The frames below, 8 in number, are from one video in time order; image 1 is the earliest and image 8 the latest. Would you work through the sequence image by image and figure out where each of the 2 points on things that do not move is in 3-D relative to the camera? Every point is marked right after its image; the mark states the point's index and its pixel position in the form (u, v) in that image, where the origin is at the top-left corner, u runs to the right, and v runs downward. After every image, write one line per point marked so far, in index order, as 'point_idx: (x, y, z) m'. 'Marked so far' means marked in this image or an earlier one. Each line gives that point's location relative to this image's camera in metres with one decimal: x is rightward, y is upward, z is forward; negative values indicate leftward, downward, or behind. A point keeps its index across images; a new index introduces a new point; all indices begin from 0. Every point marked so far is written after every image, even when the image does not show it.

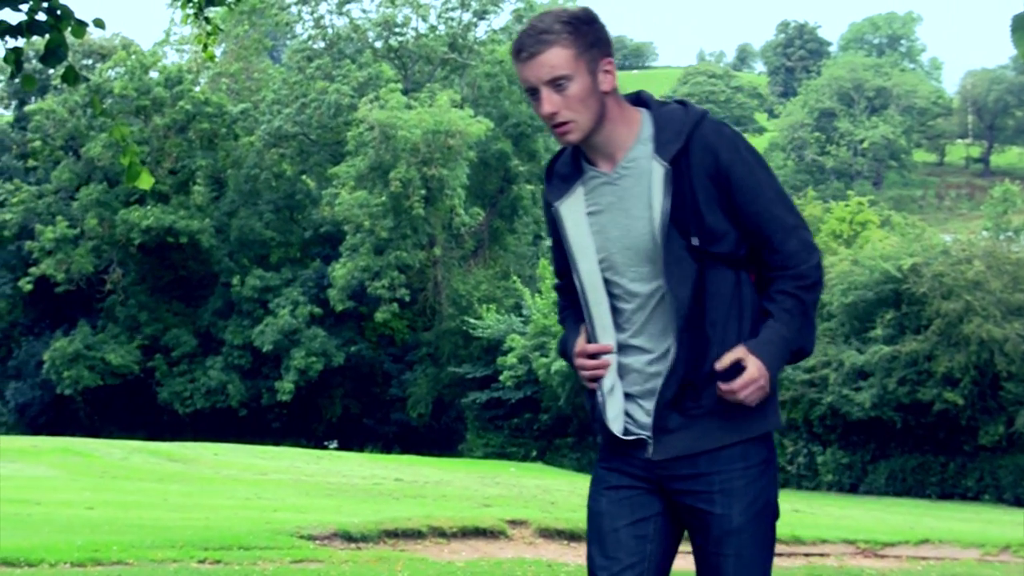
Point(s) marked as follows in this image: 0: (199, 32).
0: (-1.6, +1.4, +12.0) m
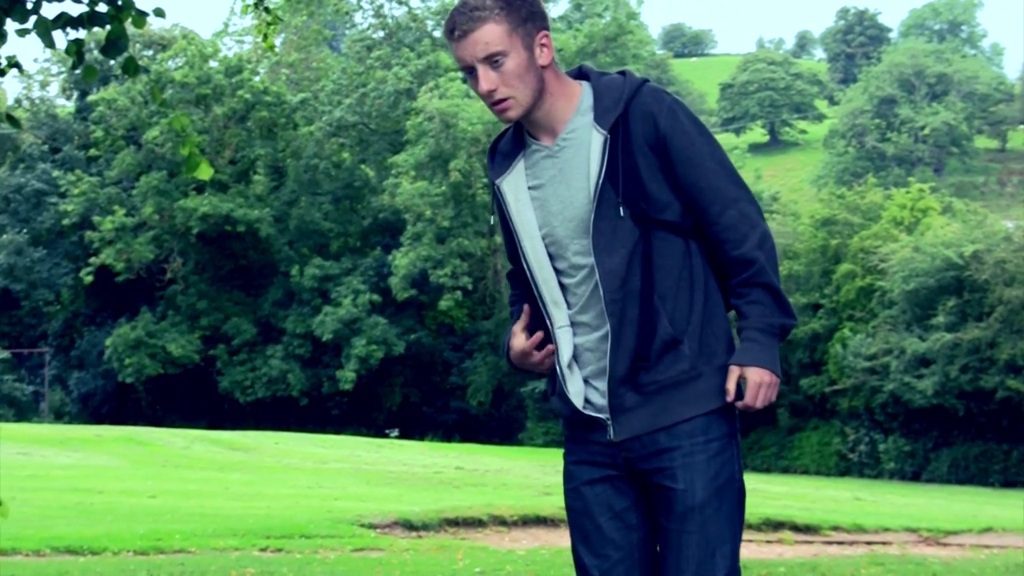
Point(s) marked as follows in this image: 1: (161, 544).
0: (-1.3, +1.4, +12.0) m
1: (-2.0, -1.5, +13.2) m
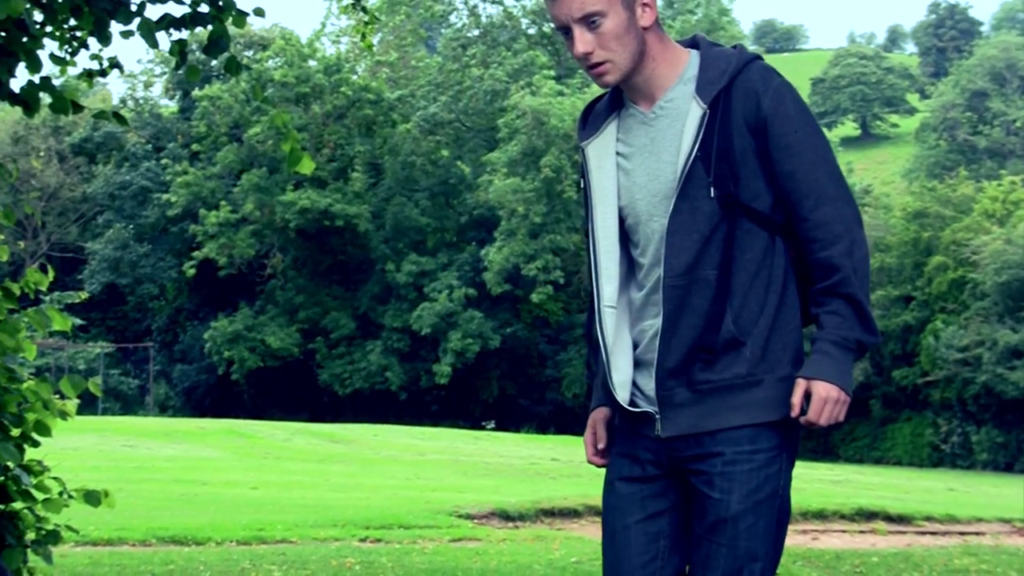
0: (-0.8, +1.4, +12.3) m
1: (-1.5, -1.5, +13.5) m
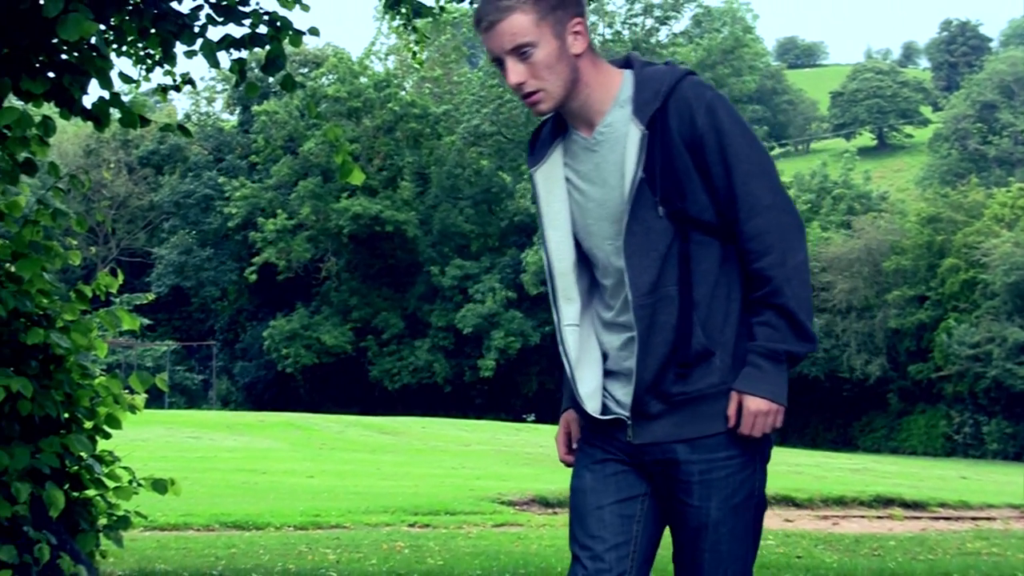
0: (-0.6, +1.4, +13.2) m
1: (-1.2, -1.5, +14.4) m
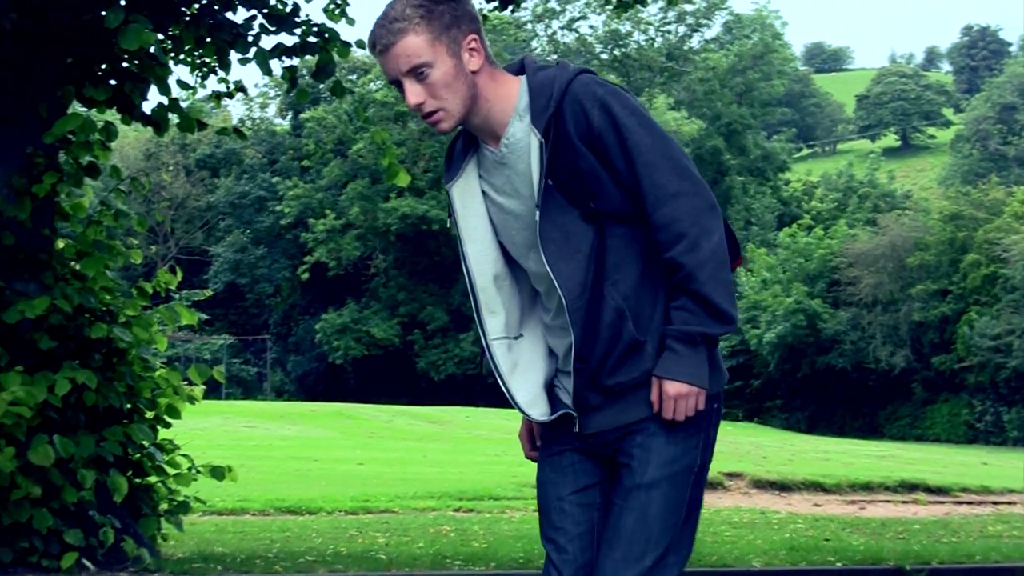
0: (-0.4, +1.5, +13.9) m
1: (-1.0, -1.4, +15.1) m
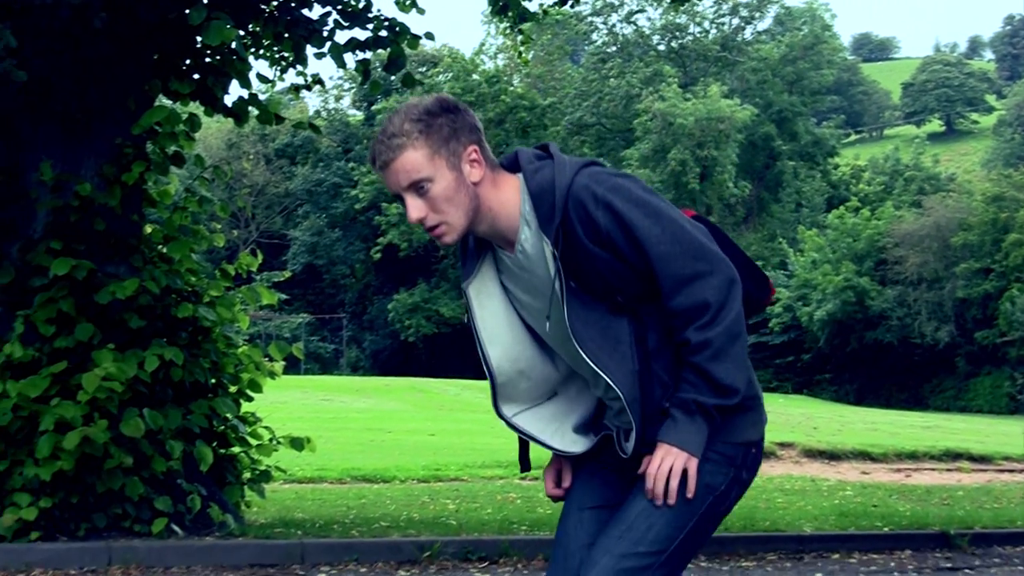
0: (0.0, +1.6, +14.7) m
1: (-0.5, -1.3, +16.0) m
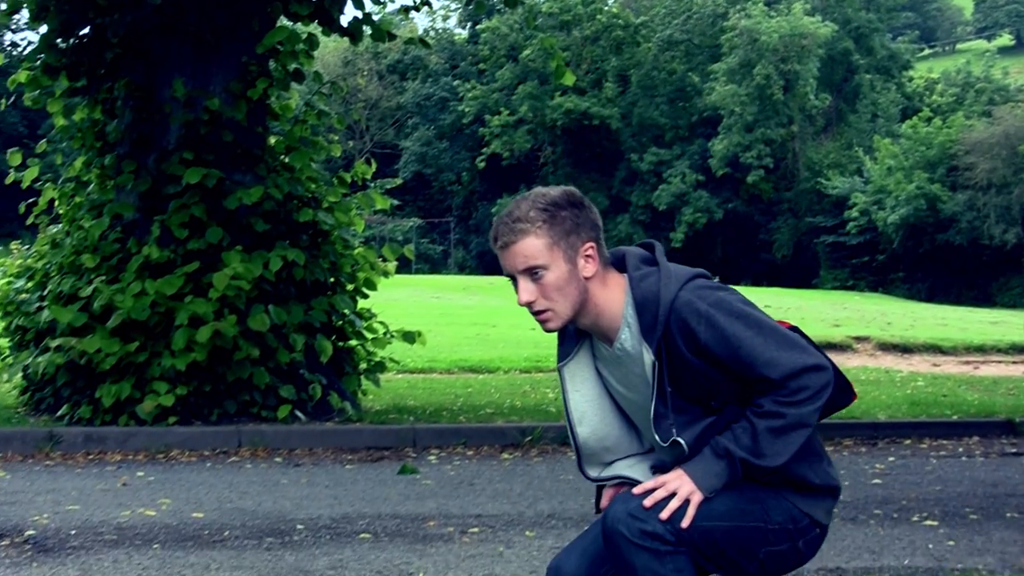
0: (+0.7, +2.2, +15.9) m
1: (+0.2, -0.6, +17.3) m
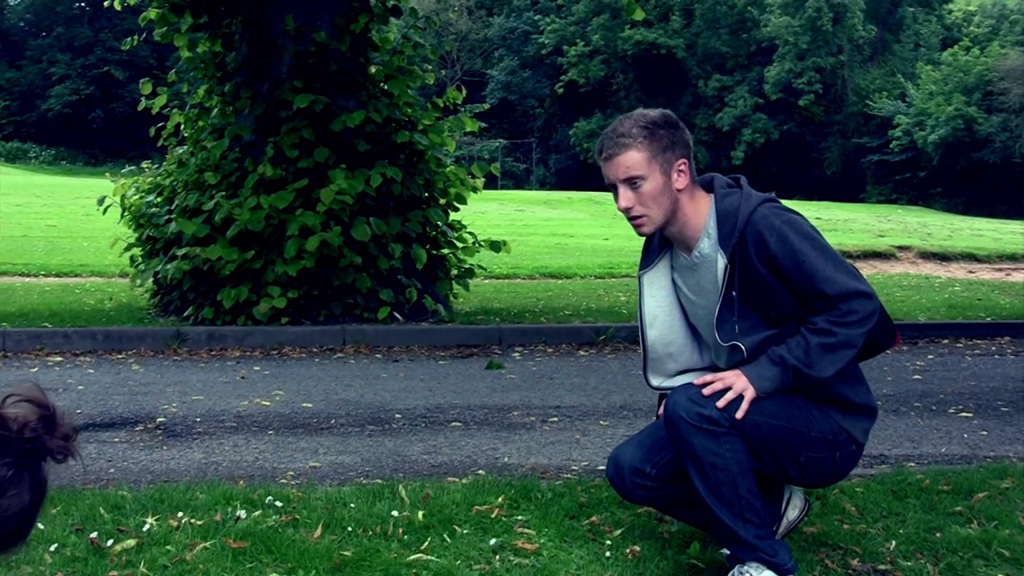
0: (+1.3, +2.9, +17.7) m
1: (+0.9, +0.1, +19.2) m
